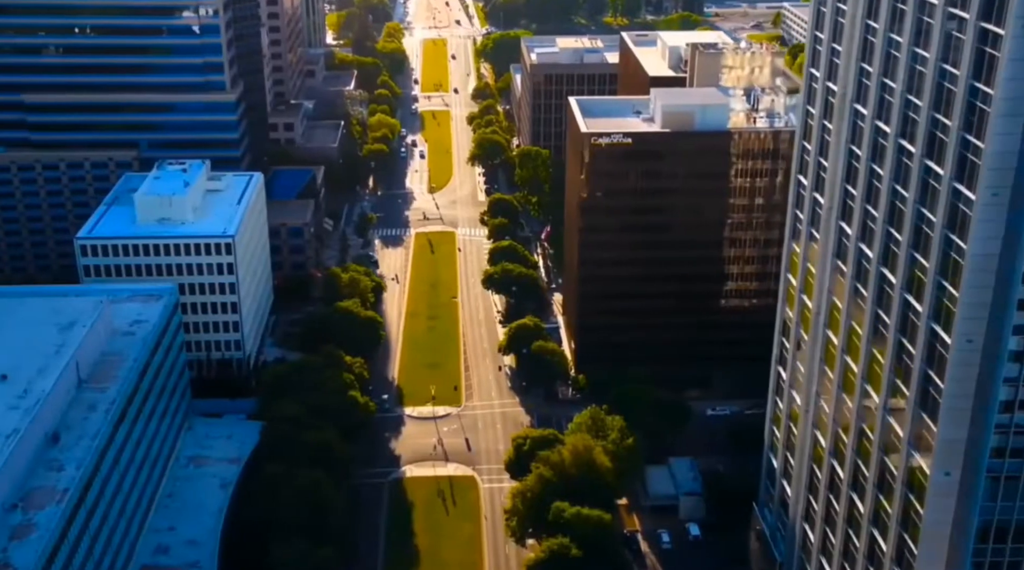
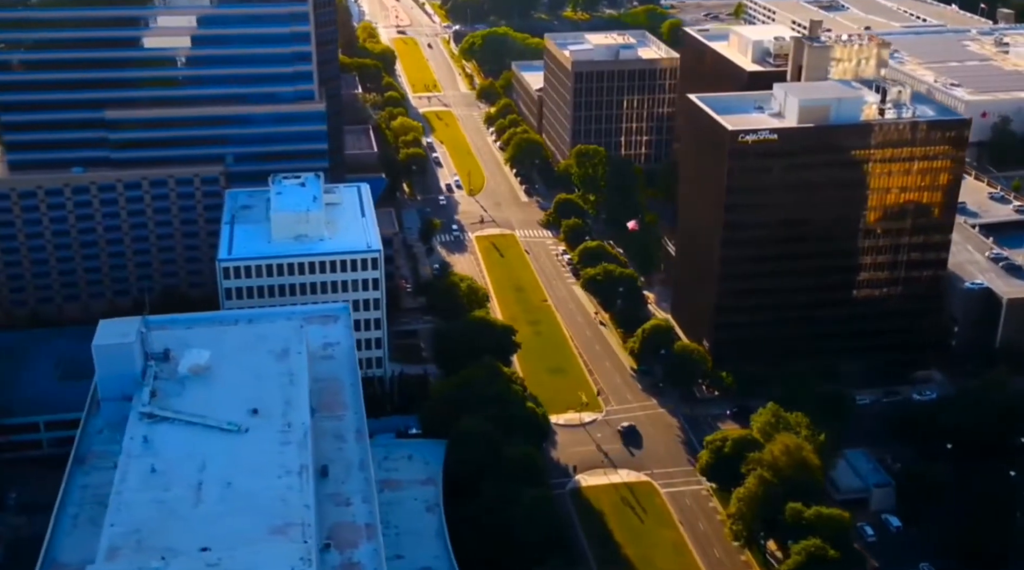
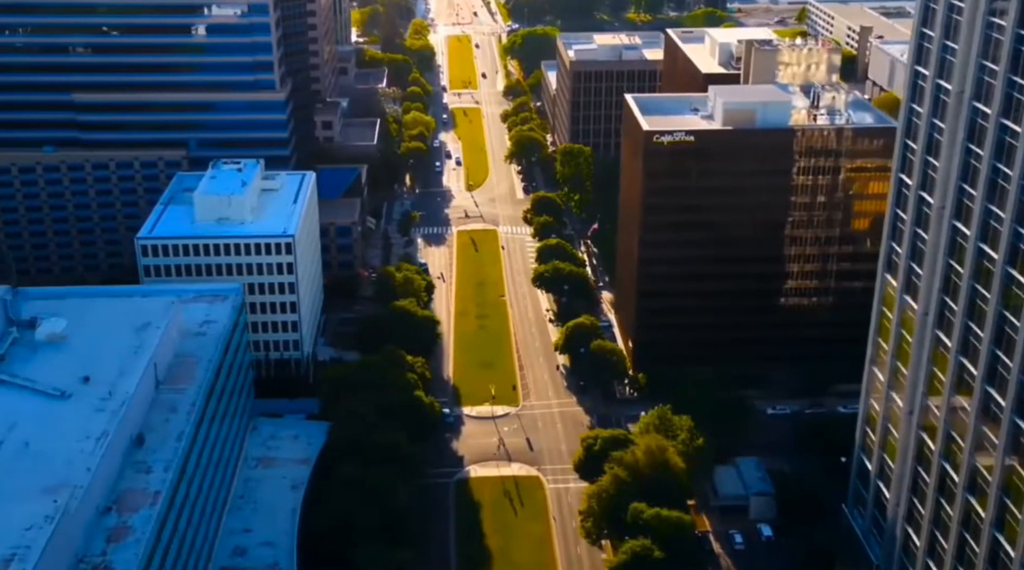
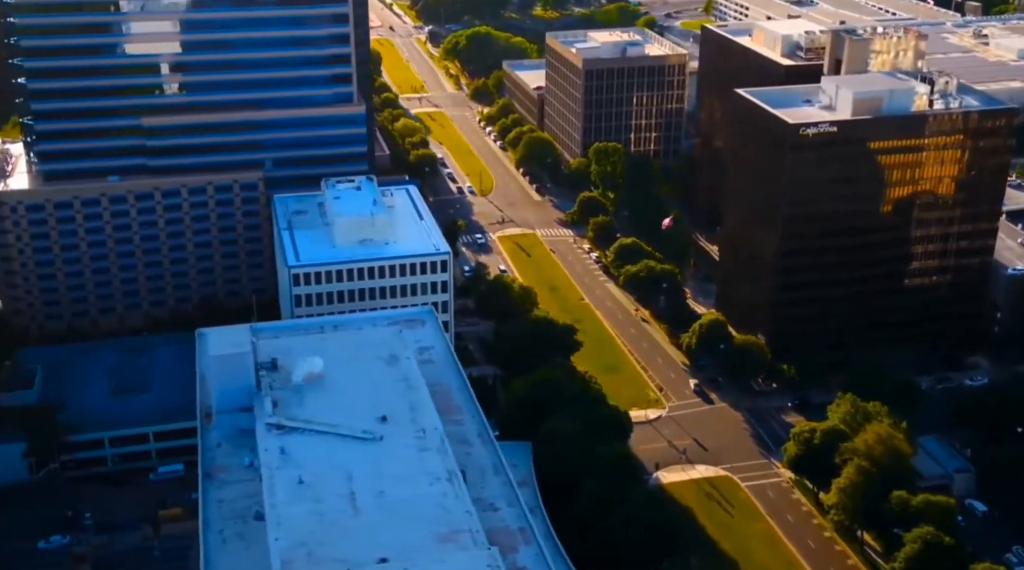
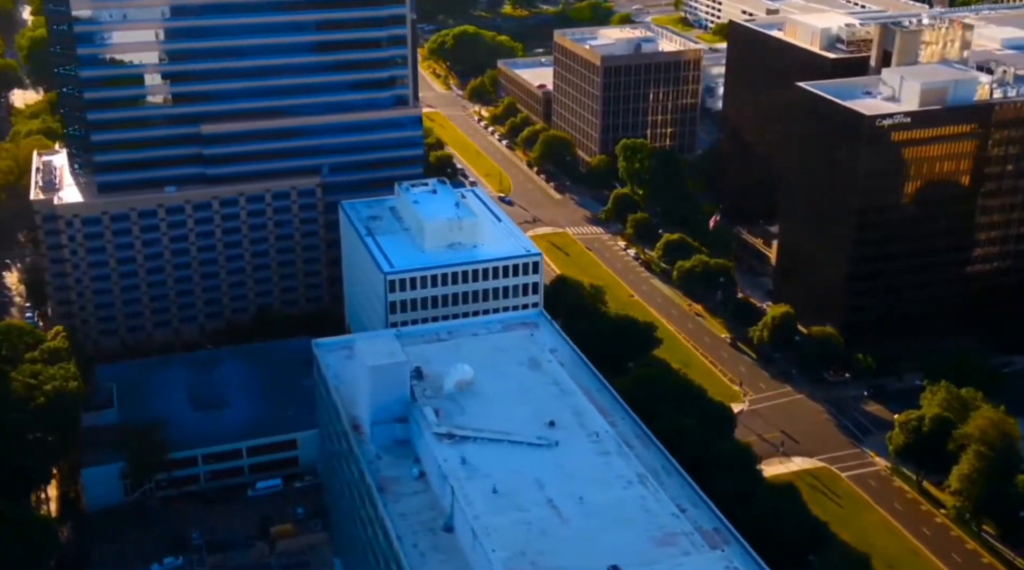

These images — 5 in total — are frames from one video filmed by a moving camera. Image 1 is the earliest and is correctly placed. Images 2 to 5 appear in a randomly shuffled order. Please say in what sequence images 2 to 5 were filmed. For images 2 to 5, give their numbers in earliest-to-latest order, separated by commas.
3, 2, 4, 5
